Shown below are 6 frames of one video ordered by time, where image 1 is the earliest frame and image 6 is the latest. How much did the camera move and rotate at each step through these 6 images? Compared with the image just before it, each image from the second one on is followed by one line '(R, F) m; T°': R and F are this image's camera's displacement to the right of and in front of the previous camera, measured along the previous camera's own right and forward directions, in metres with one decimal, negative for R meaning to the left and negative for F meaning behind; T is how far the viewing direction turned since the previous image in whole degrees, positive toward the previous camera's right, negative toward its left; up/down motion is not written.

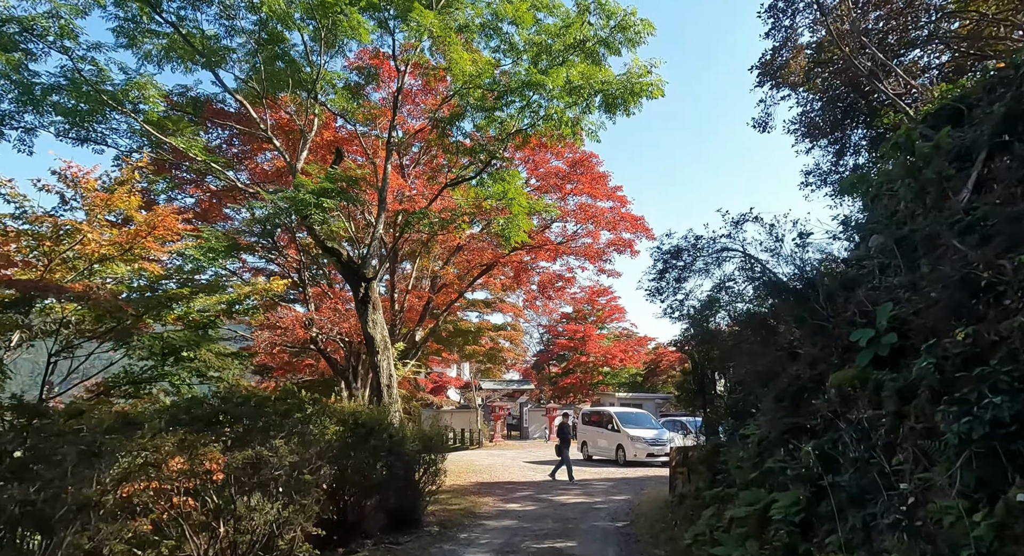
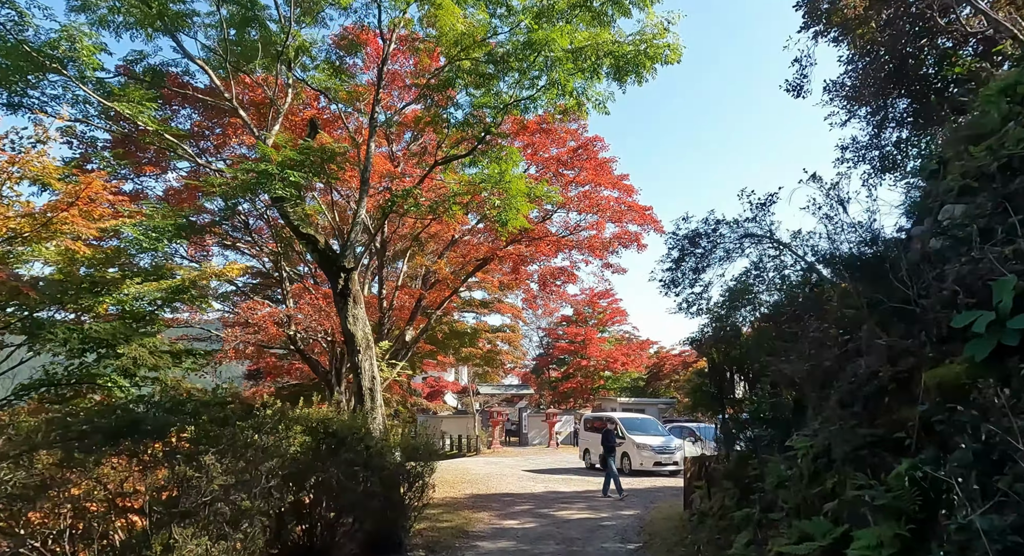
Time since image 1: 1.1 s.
(0.0, +1.0) m; 0°
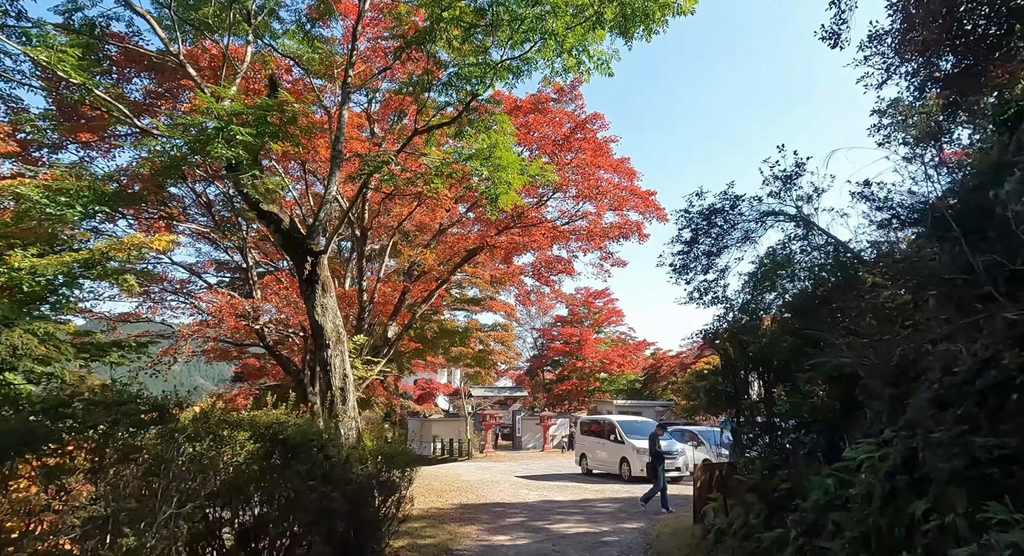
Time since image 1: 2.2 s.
(0.0, +1.0) m; 0°
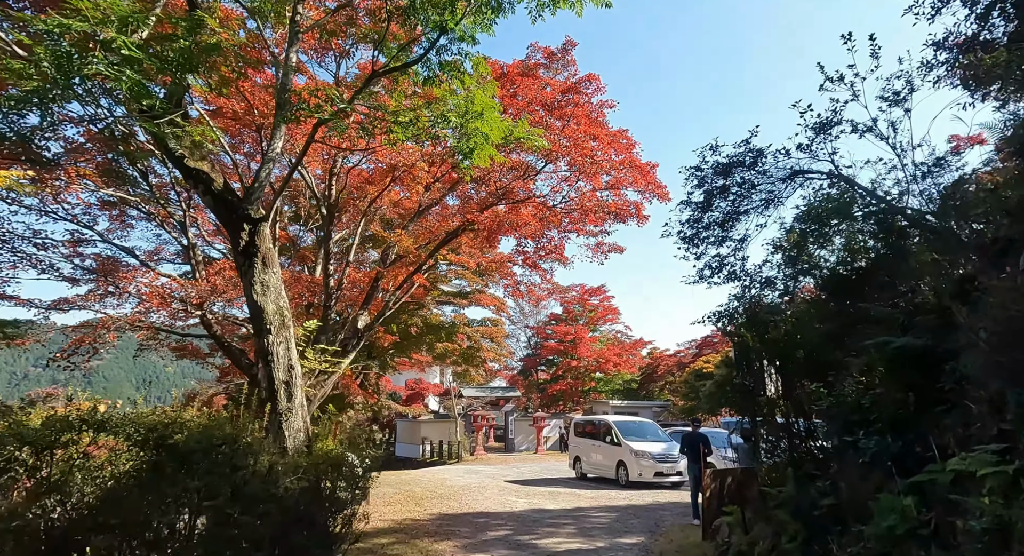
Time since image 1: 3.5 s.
(+0.2, +1.2) m; 0°
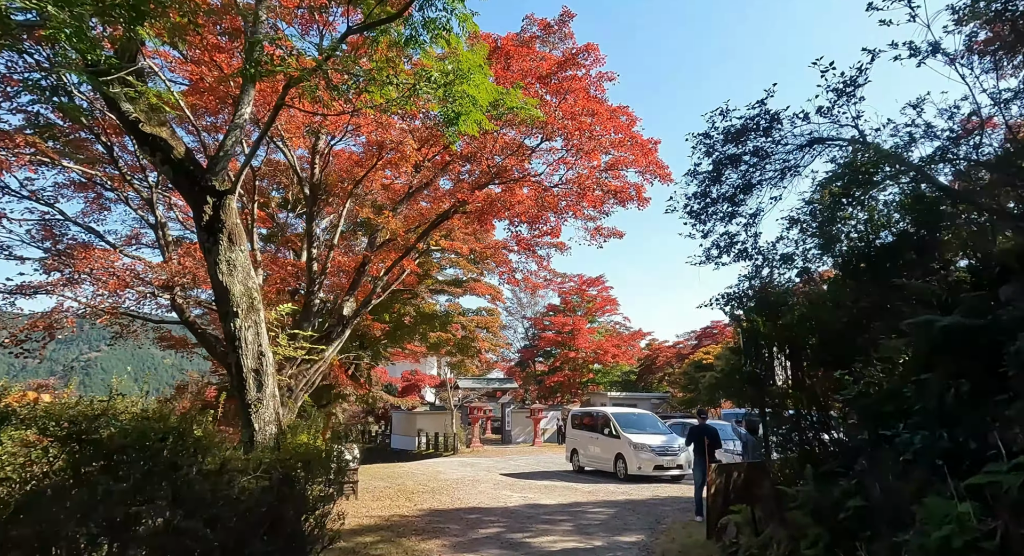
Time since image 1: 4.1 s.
(+0.1, +0.5) m; 0°
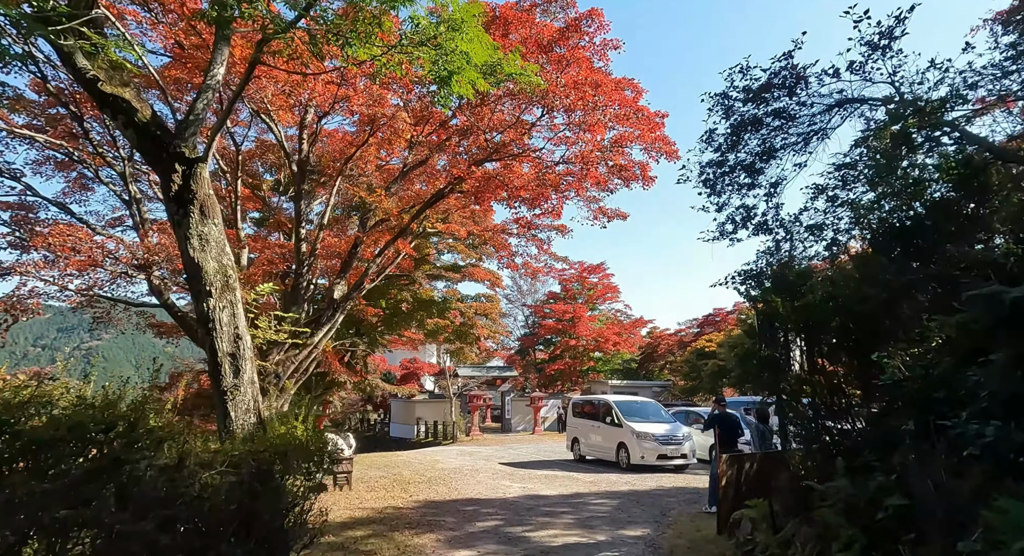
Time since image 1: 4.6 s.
(0.0, +0.5) m; 0°
